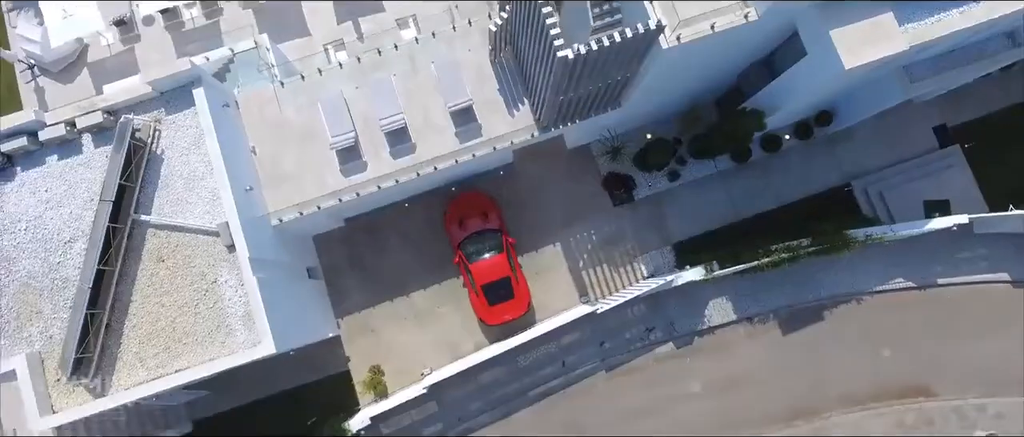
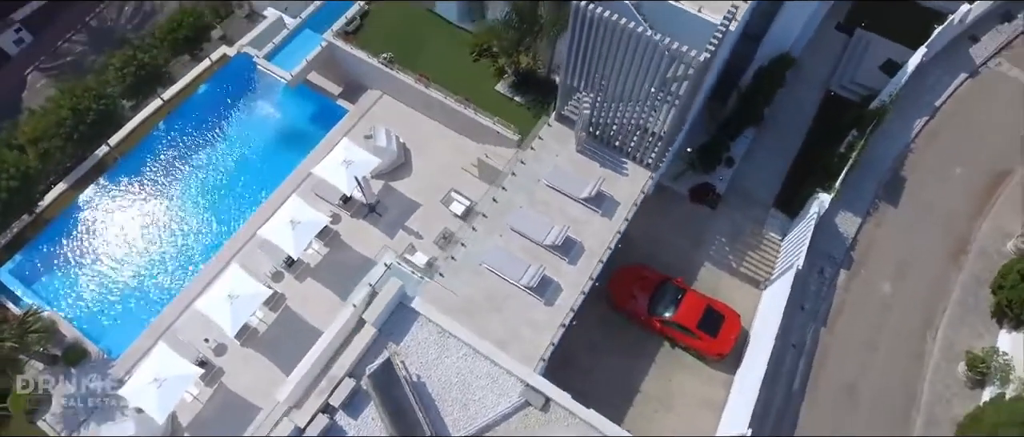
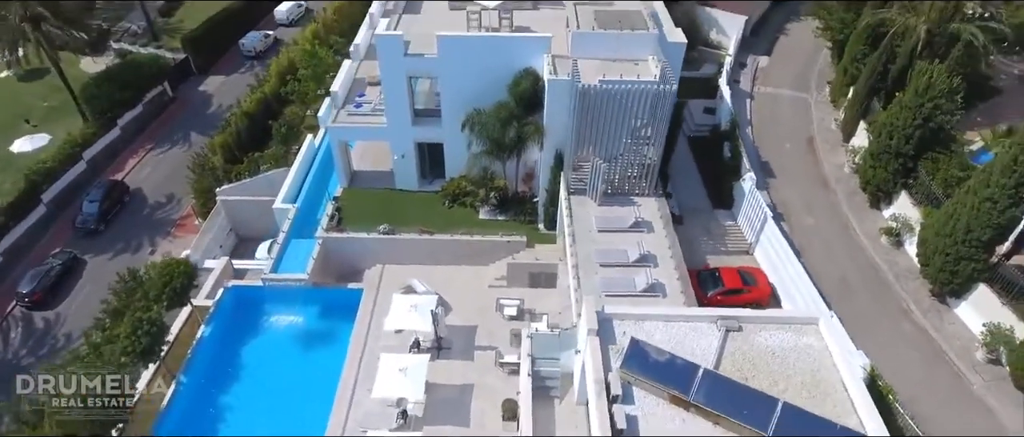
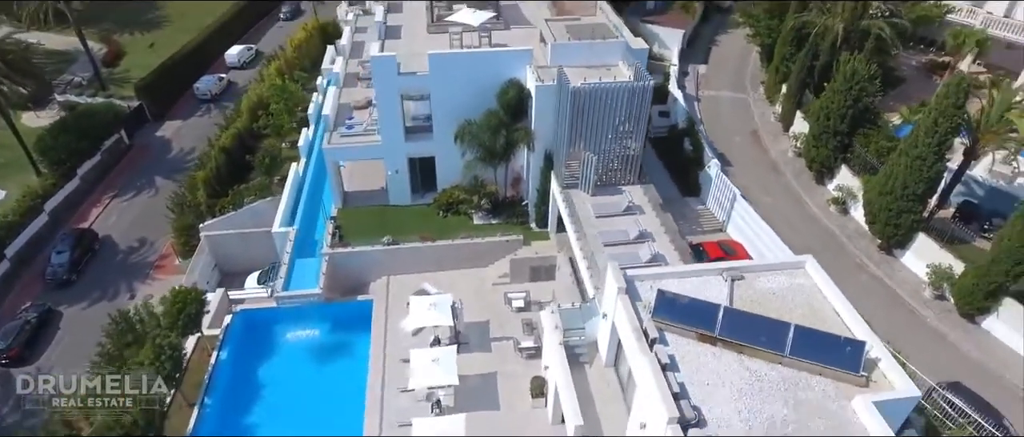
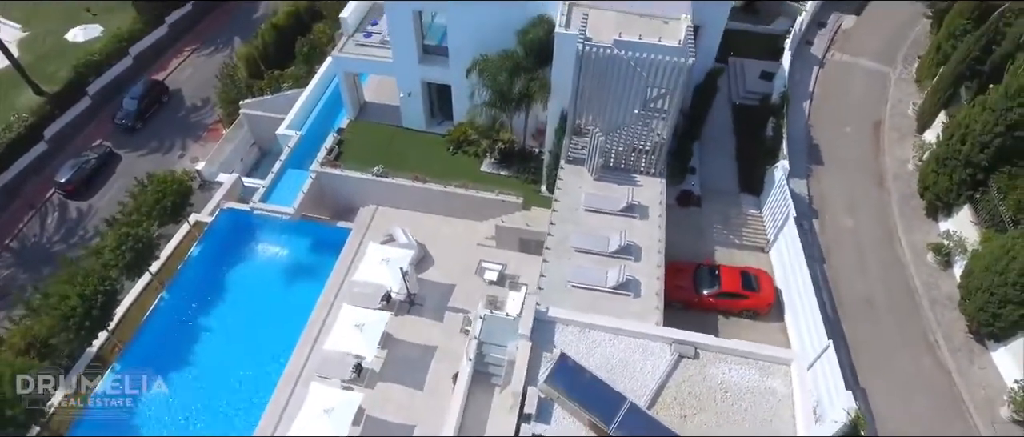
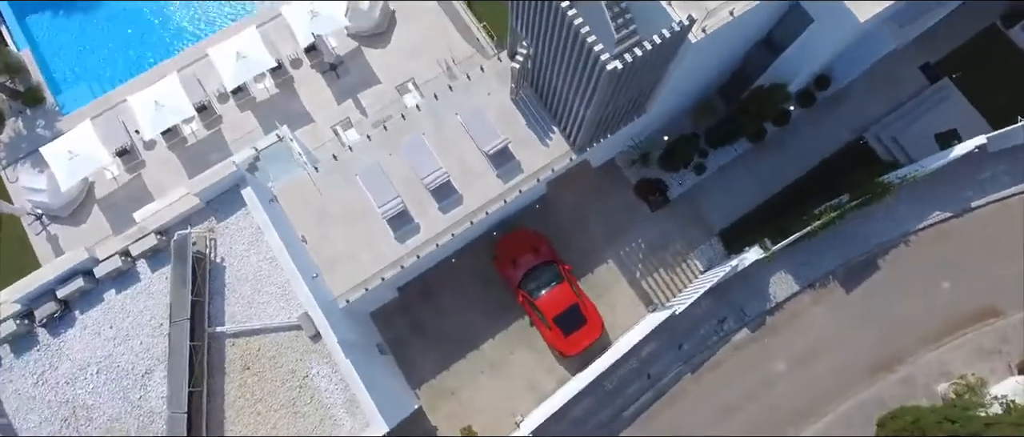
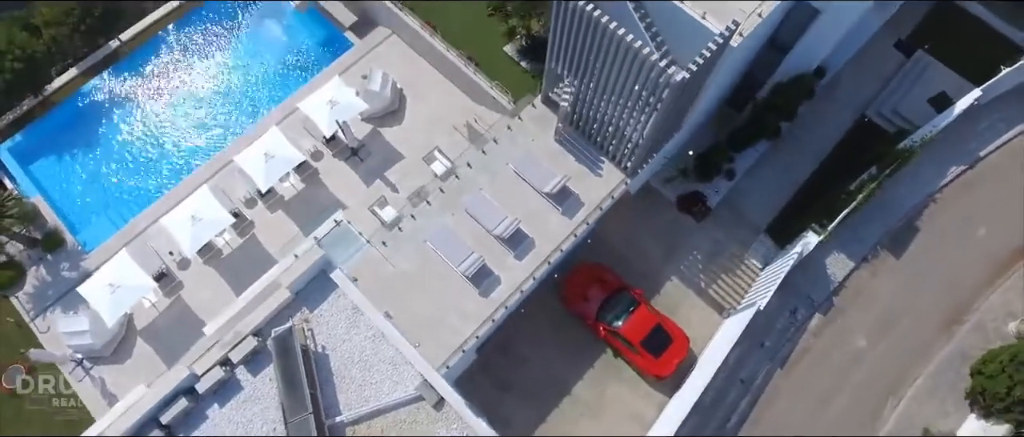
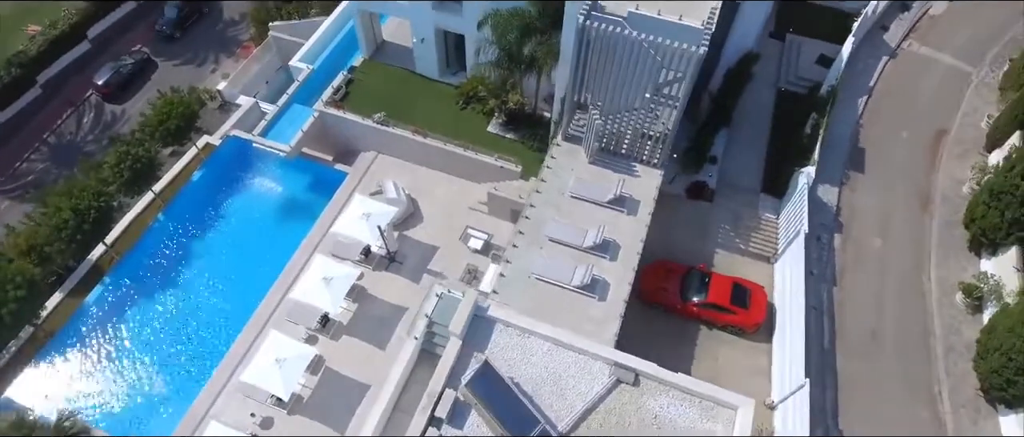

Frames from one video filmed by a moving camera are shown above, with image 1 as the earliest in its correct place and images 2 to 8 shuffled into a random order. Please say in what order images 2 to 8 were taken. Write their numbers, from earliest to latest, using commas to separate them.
6, 7, 2, 8, 5, 3, 4
